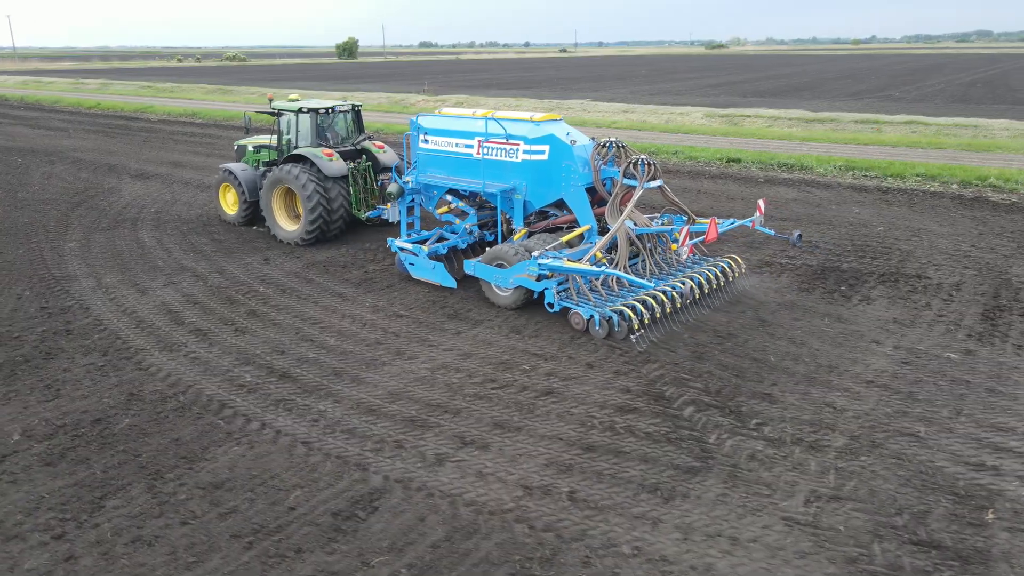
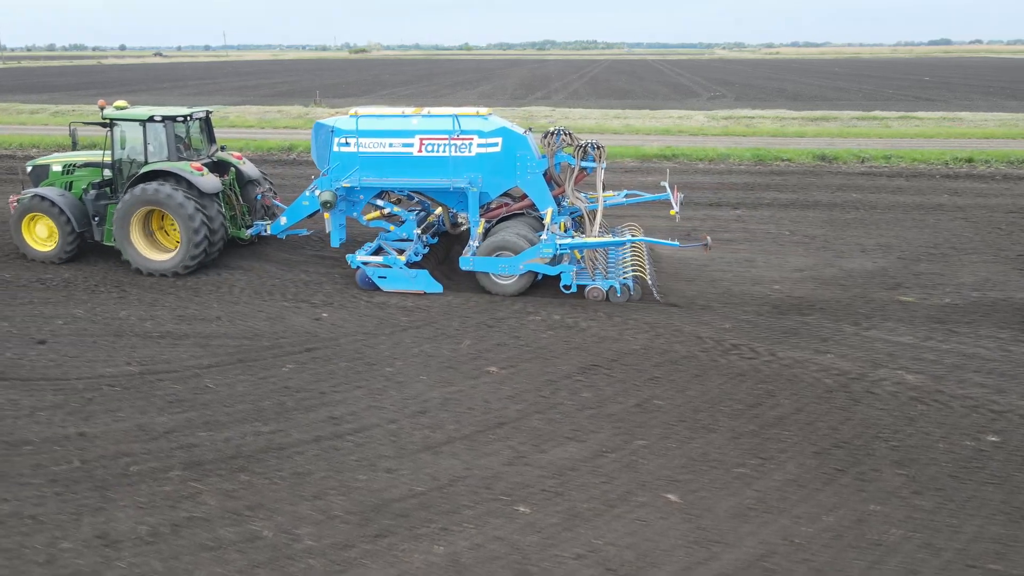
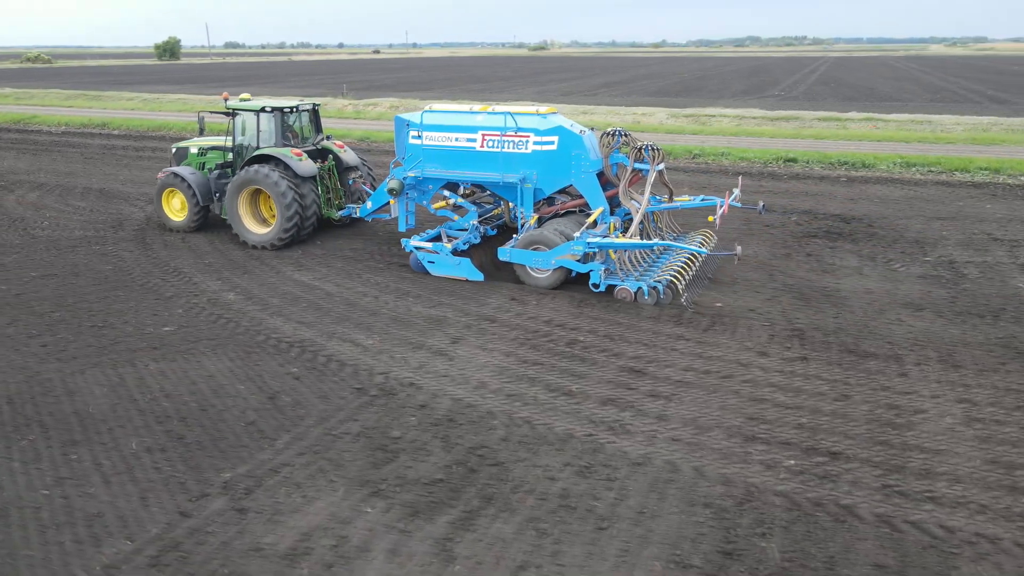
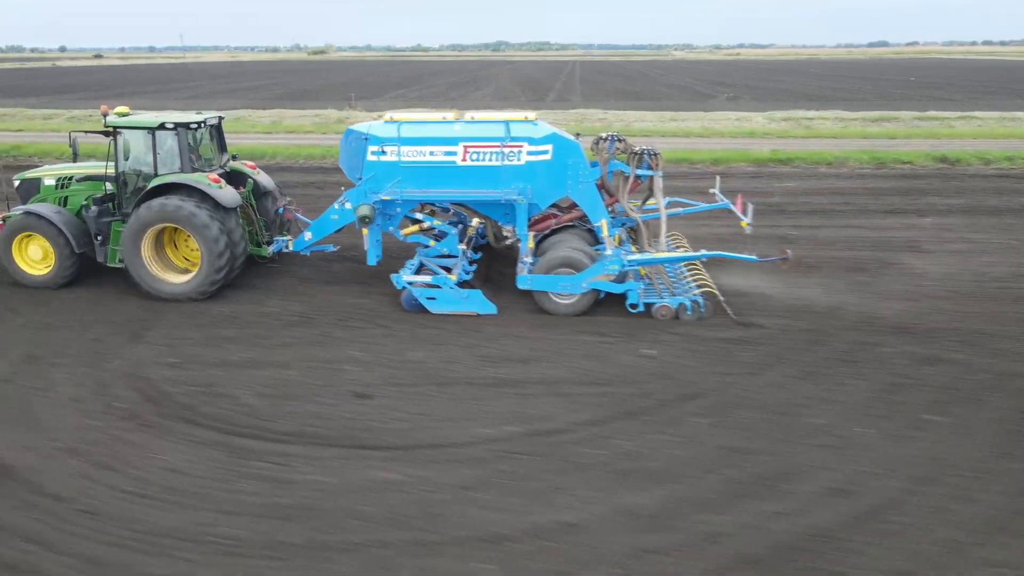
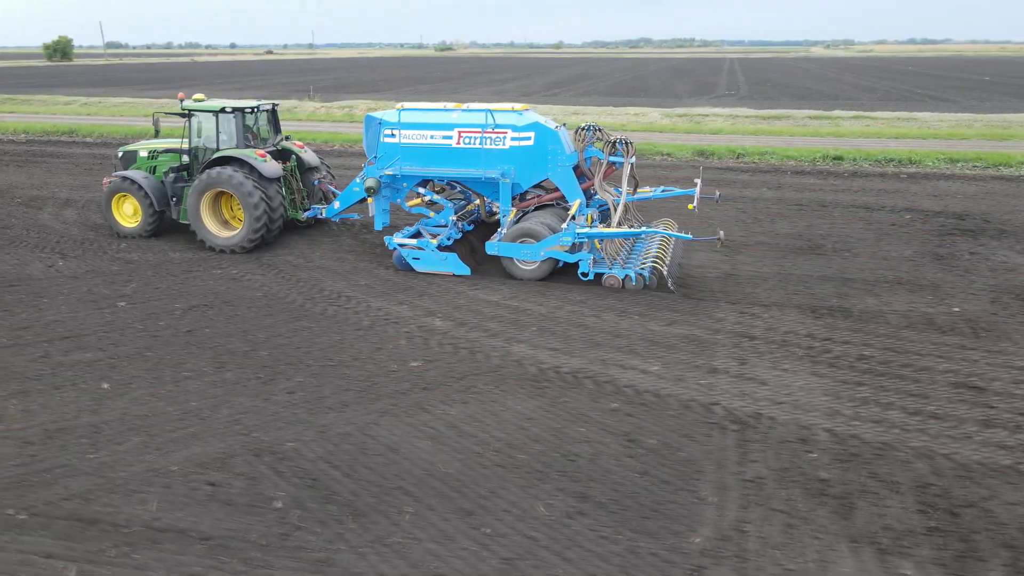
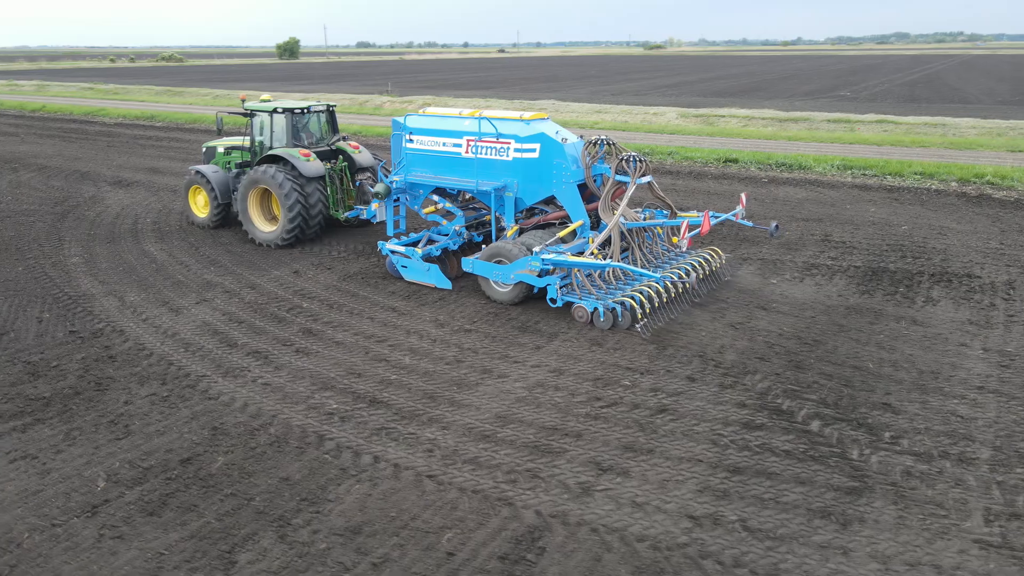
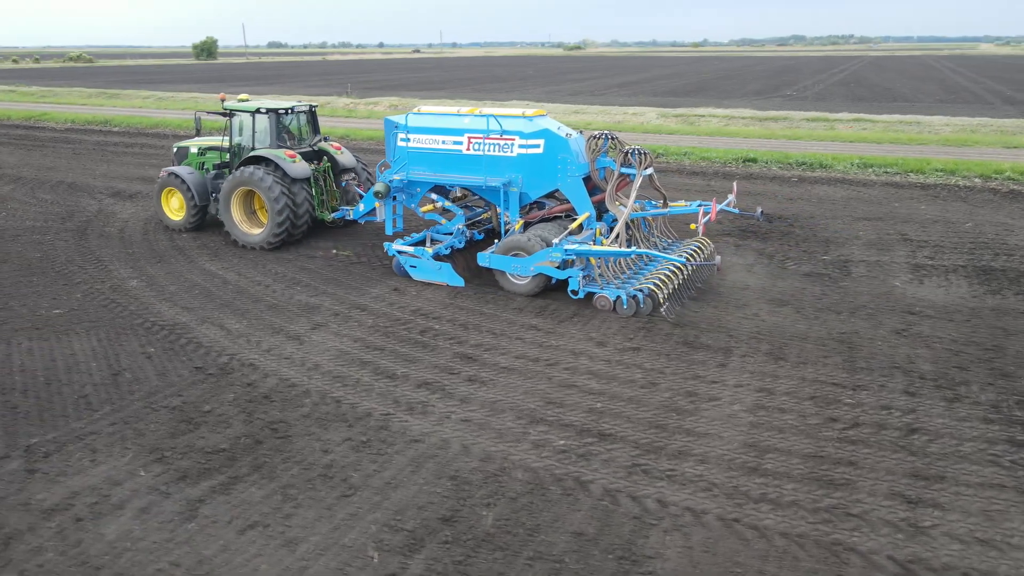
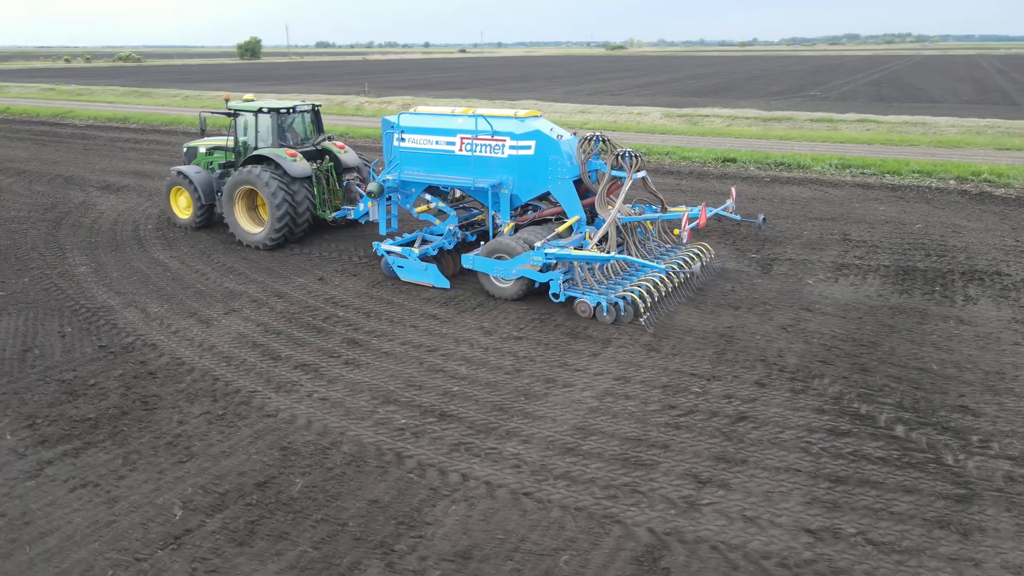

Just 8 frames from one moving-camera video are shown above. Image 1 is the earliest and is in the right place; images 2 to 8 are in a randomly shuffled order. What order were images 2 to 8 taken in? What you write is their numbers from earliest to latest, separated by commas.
6, 8, 7, 3, 5, 2, 4
